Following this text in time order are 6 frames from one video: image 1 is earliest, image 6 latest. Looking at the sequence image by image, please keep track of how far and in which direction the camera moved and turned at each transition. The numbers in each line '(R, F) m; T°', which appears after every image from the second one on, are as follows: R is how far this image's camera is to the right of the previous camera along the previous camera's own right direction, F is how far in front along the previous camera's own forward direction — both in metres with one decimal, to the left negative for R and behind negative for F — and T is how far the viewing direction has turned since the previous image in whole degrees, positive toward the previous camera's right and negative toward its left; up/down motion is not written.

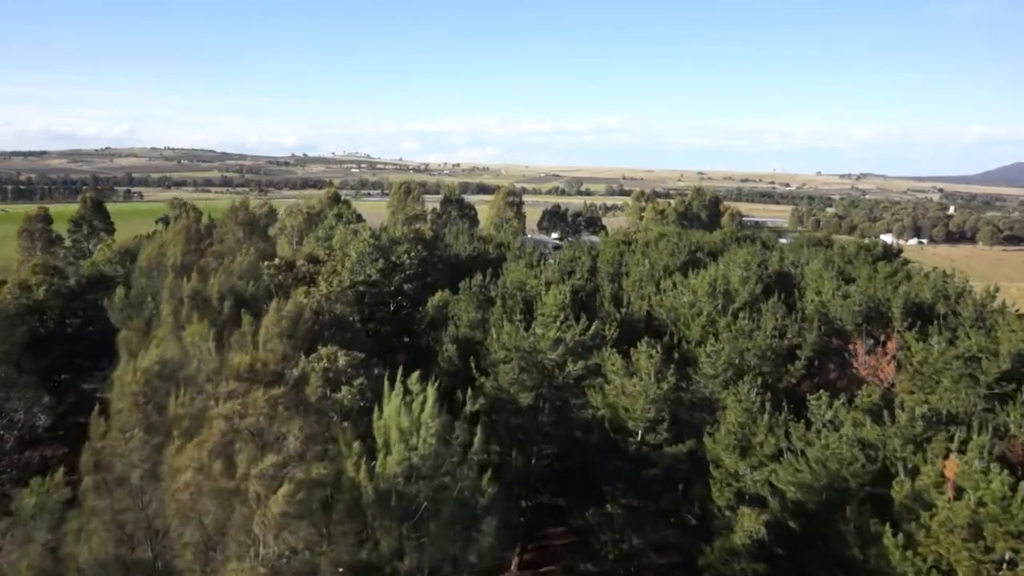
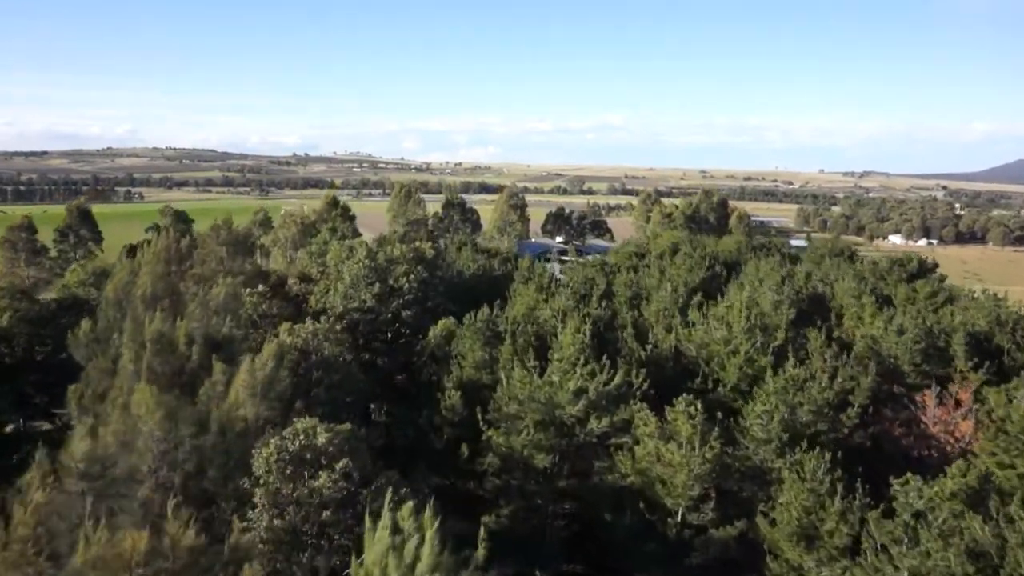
(-0.3, +2.6) m; 0°
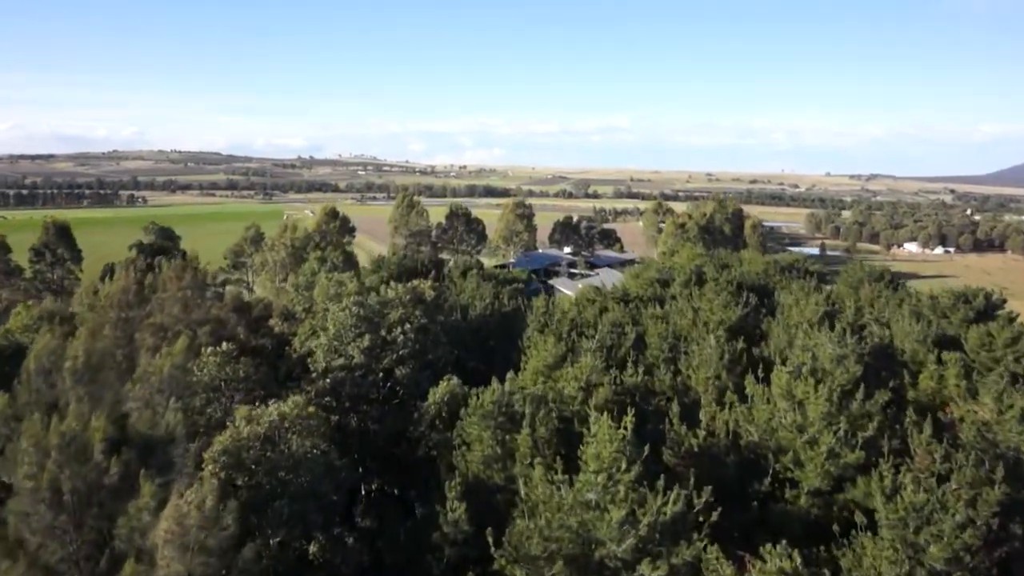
(-0.3, +4.1) m; 0°
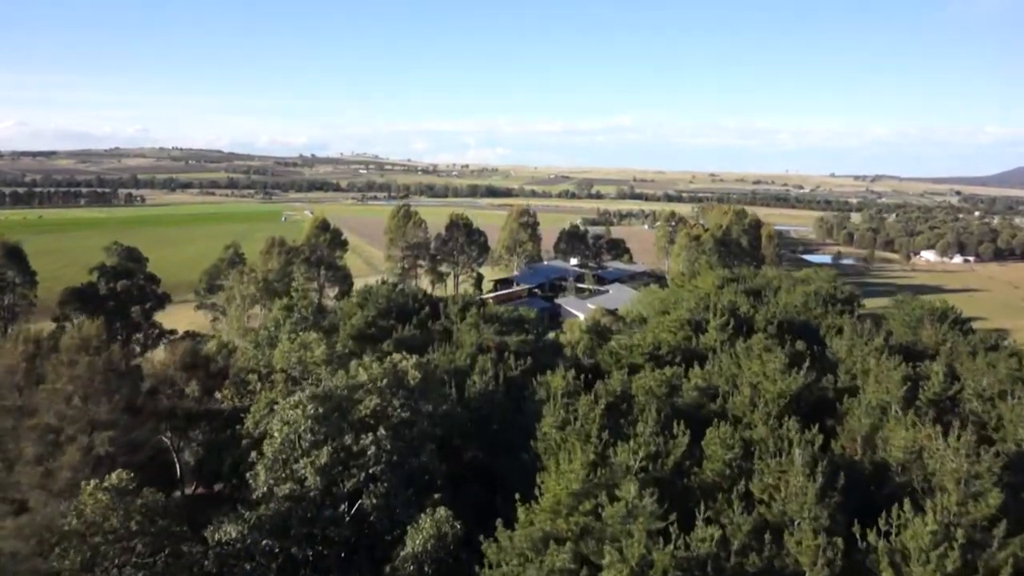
(-0.3, +6.1) m; 0°
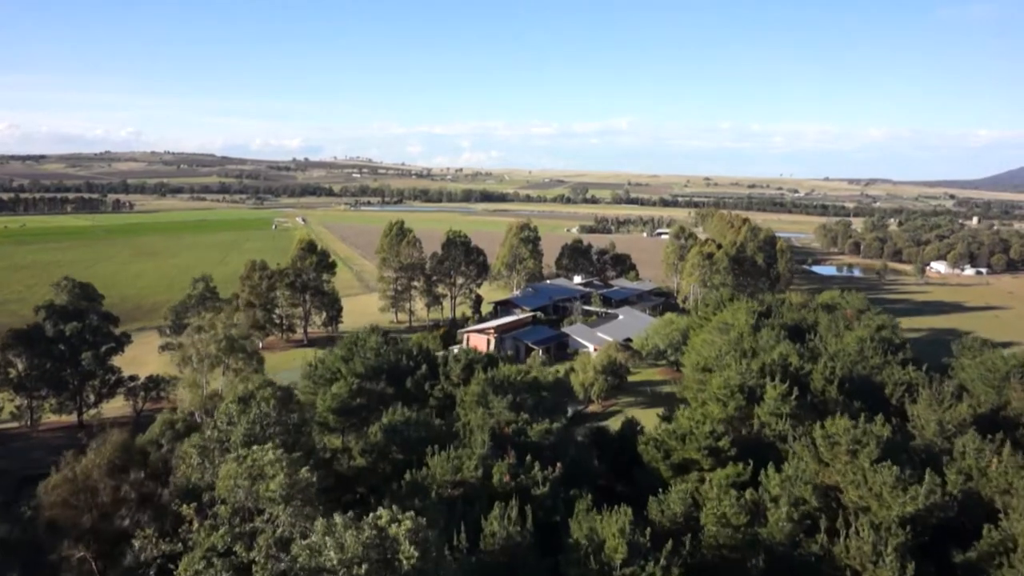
(-0.9, +6.3) m; 0°
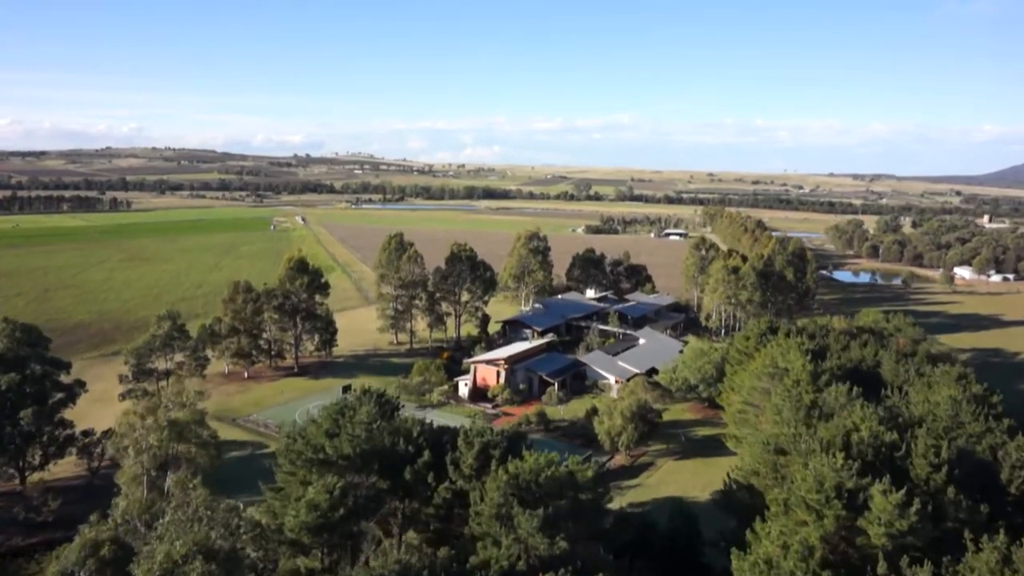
(-0.9, +6.9) m; 0°
